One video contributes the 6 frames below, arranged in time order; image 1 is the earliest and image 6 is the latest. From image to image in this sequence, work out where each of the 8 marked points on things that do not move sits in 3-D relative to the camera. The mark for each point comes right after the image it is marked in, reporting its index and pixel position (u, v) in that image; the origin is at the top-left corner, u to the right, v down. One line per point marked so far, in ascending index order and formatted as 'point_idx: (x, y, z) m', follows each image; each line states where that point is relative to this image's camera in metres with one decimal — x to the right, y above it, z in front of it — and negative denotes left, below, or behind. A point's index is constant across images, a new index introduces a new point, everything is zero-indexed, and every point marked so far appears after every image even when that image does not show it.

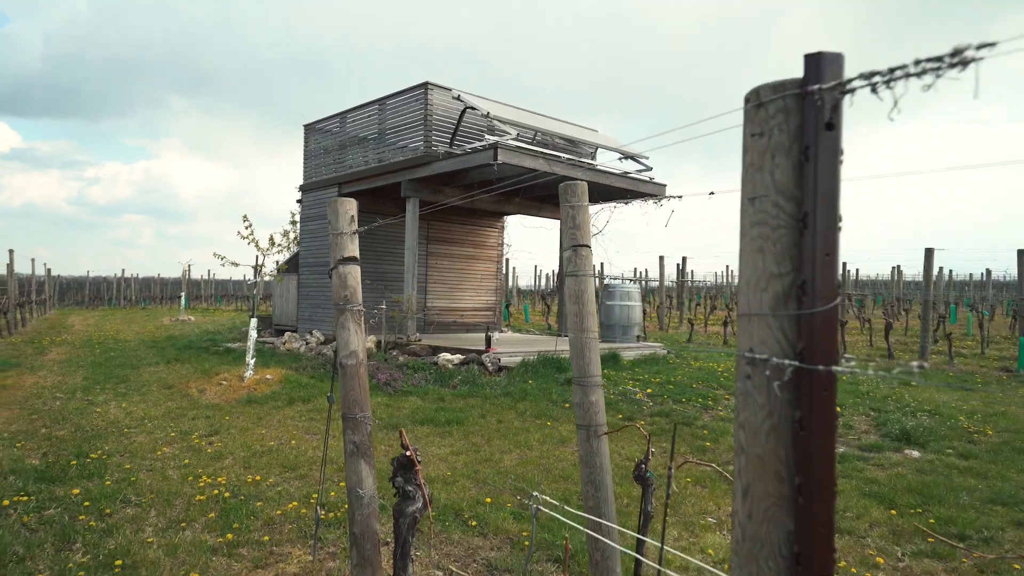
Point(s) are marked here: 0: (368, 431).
0: (-0.7, -0.7, +3.2) m
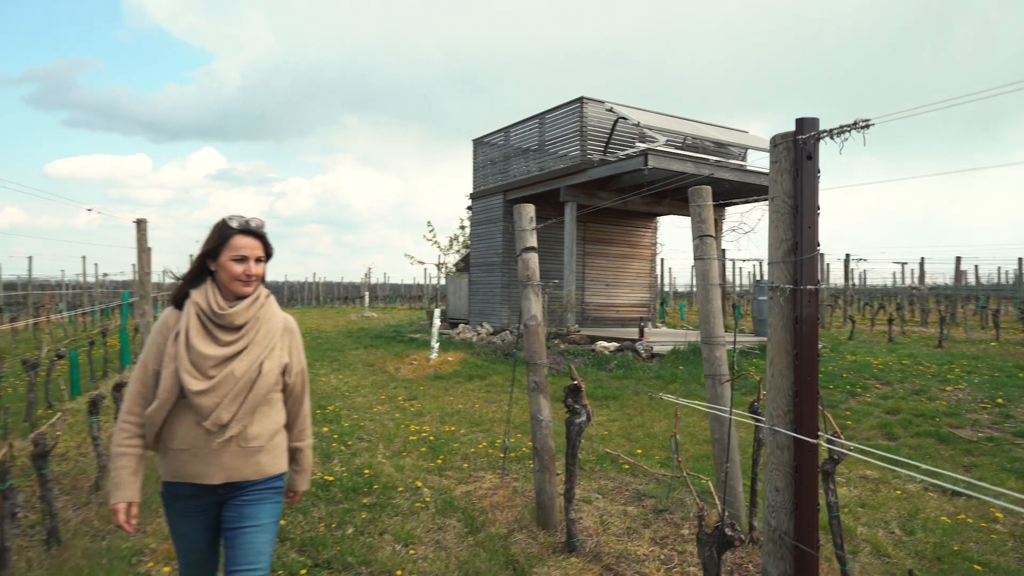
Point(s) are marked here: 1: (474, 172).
0: (+0.2, -0.6, +4.5) m
1: (-0.9, +2.8, +16.5) m
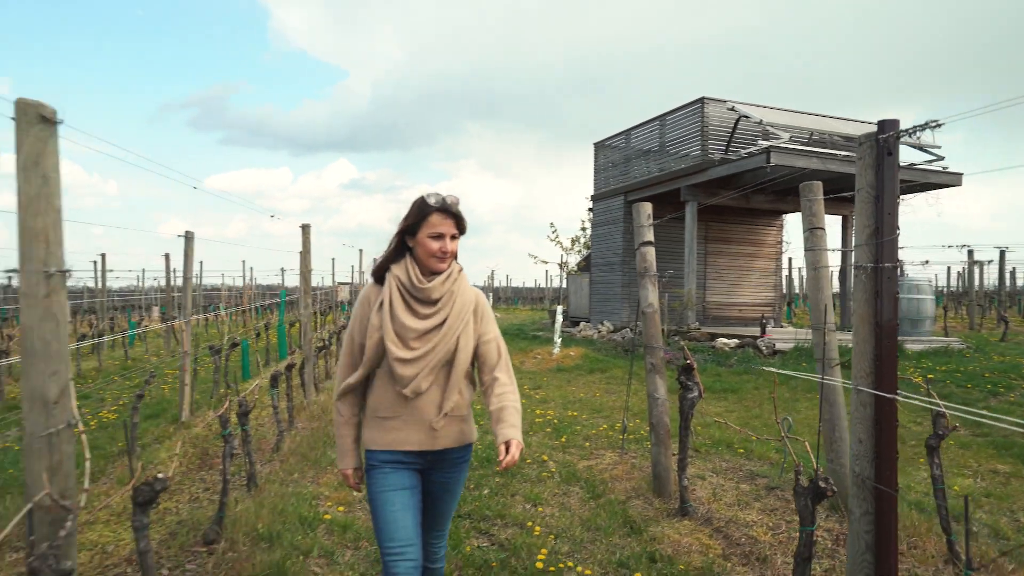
0: (+1.1, -0.5, +4.9) m
1: (+2.1, +2.8, +17.0) m
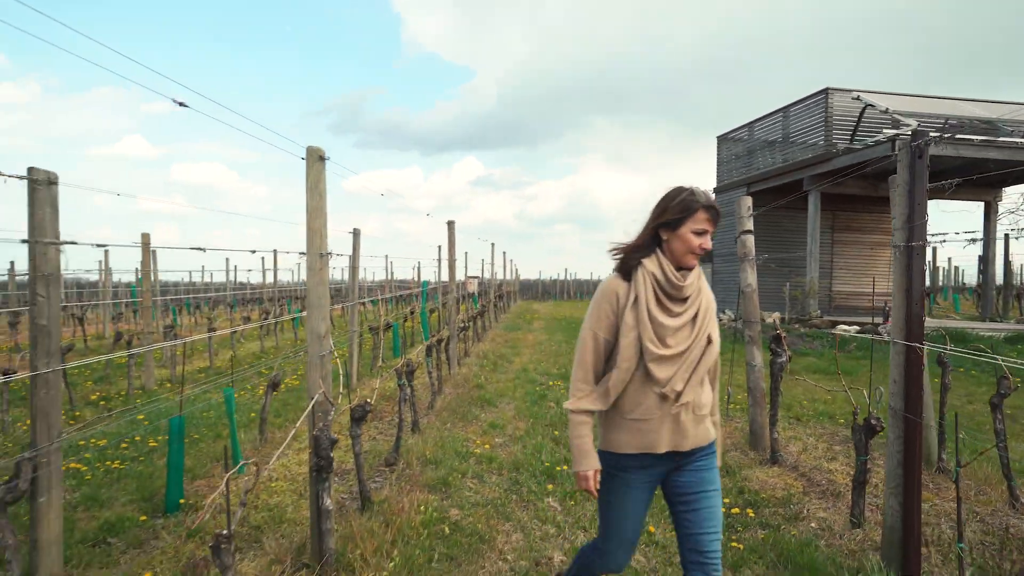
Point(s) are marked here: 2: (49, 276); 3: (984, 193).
0: (+2.0, -0.3, +5.6) m
1: (+5.2, +3.1, +17.3) m
2: (-2.3, +0.1, +3.3) m
3: (+9.5, +1.9, +13.6) m
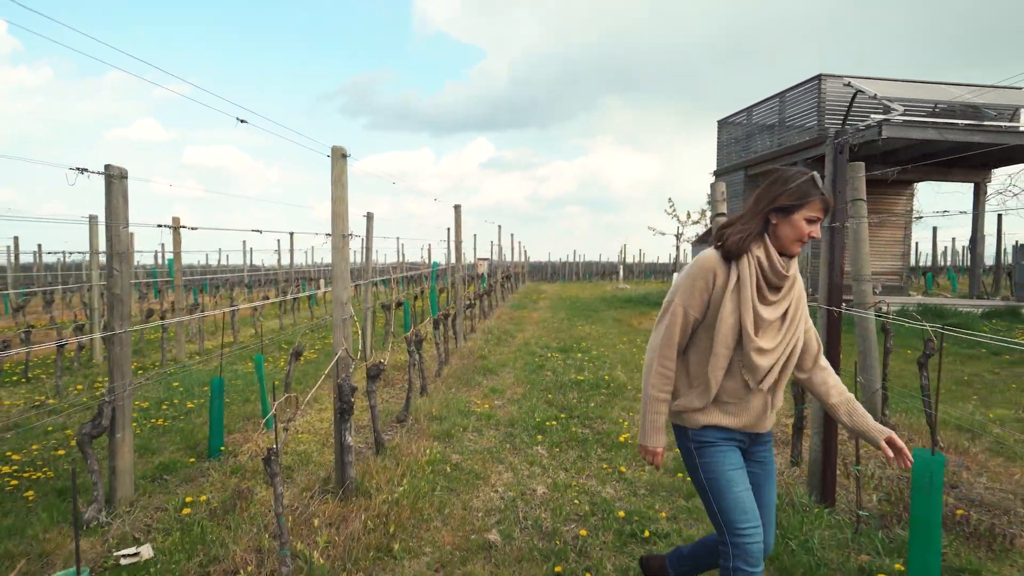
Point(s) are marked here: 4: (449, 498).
0: (+2.0, -0.1, +6.2) m
1: (+5.4, +3.6, +17.8) m
2: (-2.3, +0.2, +4.0) m
3: (+9.6, +2.4, +14.0) m
4: (-0.4, -1.3, +4.1) m
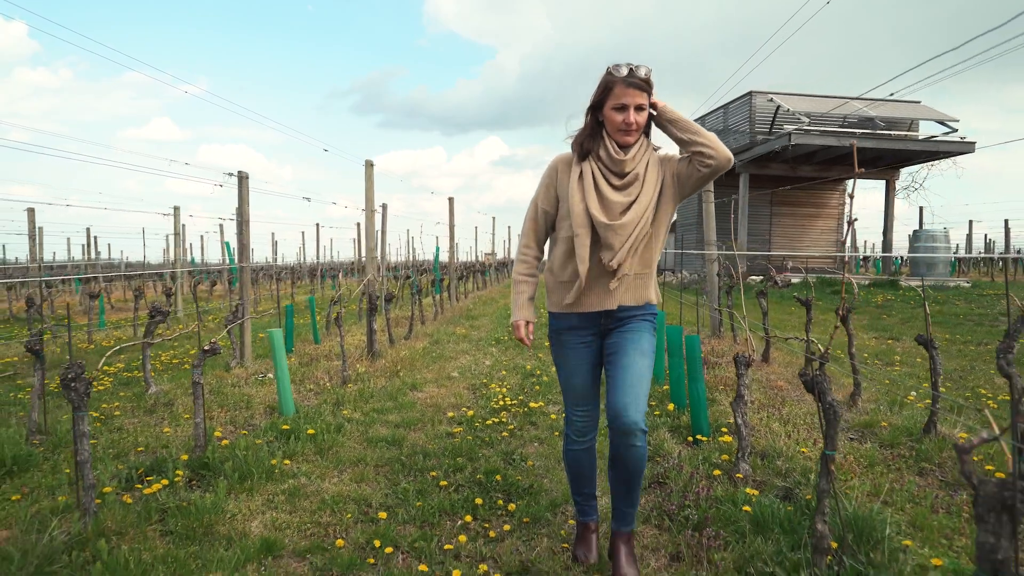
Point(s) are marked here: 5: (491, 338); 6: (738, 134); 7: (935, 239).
0: (+1.6, +0.4, +9.2) m
1: (+5.2, +4.1, +20.7) m
2: (-2.8, +0.7, +7.1) m
3: (+9.3, +2.9, +16.9) m
4: (-0.8, -0.8, +7.1) m
5: (-0.3, -0.7, +9.0) m
6: (+5.7, +3.9, +17.0) m
7: (+9.5, +1.1, +15.2) m
